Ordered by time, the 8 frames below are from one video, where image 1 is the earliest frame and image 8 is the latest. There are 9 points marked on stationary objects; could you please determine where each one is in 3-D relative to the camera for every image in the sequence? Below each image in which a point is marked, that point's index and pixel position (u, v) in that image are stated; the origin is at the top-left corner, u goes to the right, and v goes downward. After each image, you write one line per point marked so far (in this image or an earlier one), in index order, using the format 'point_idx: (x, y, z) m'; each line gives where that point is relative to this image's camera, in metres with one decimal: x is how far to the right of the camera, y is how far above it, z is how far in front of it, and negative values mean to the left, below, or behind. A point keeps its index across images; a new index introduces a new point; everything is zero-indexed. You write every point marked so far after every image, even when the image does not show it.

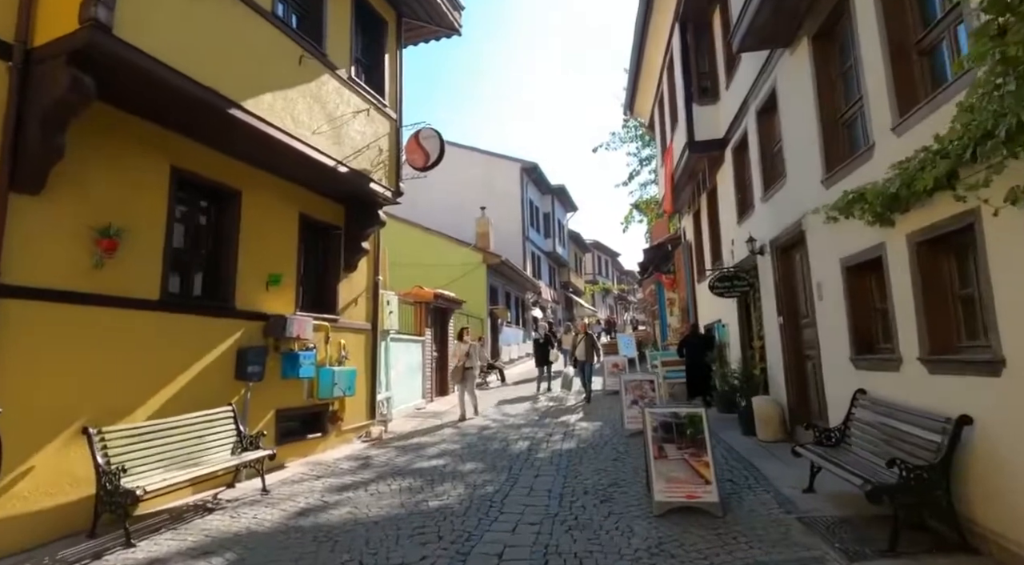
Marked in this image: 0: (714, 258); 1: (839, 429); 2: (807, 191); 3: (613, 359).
0: (+4.1, +0.5, +12.1) m
1: (+3.2, -1.4, +5.8) m
2: (+3.4, +1.0, +6.9) m
3: (+2.3, -1.7, +13.7) m
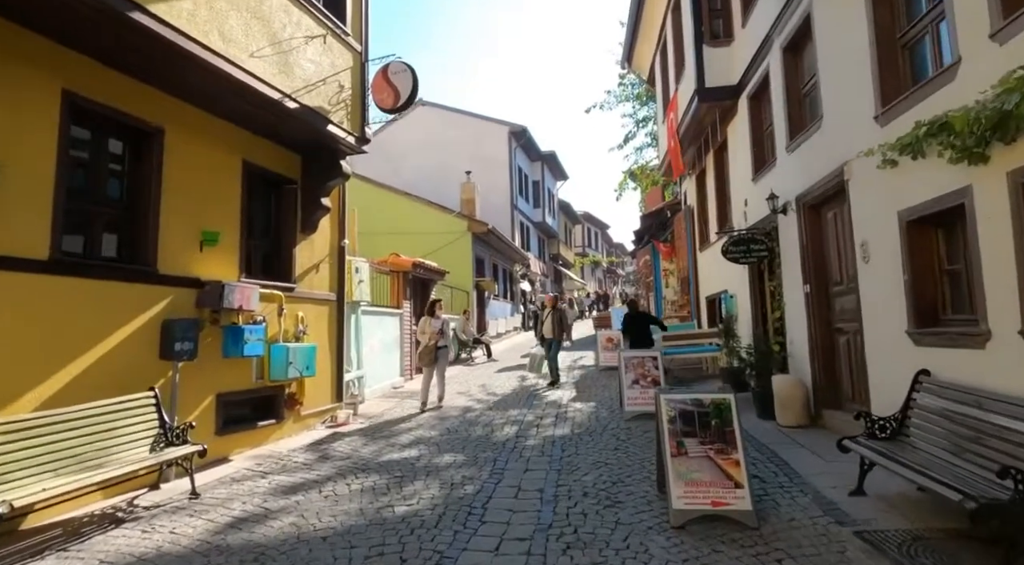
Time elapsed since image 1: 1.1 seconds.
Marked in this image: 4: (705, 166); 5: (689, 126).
0: (+3.9, +1.1, +11.0) m
1: (+3.0, -1.1, +4.8) m
2: (+3.2, +1.4, +5.7) m
3: (+2.0, -1.1, +12.6) m
4: (+3.8, +2.2, +11.9) m
5: (+3.3, +2.9, +11.1) m
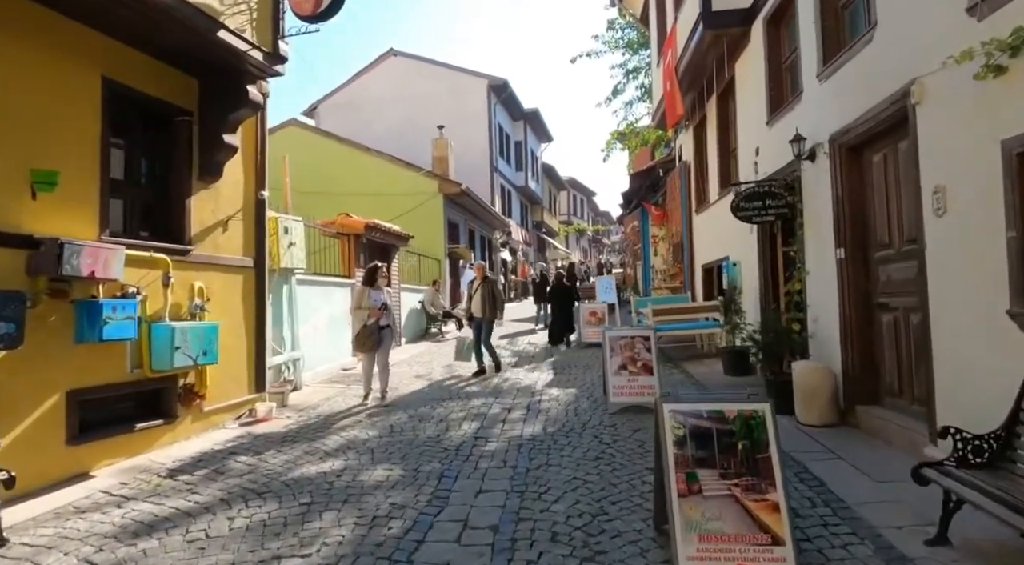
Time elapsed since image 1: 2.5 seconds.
0: (+3.4, +1.6, +9.5) m
1: (+2.7, -0.9, +3.3) m
2: (+2.9, +1.7, +4.2) m
3: (+1.5, -0.4, +11.2) m
4: (+3.3, +2.8, +10.3) m
5: (+2.8, +3.4, +9.5) m
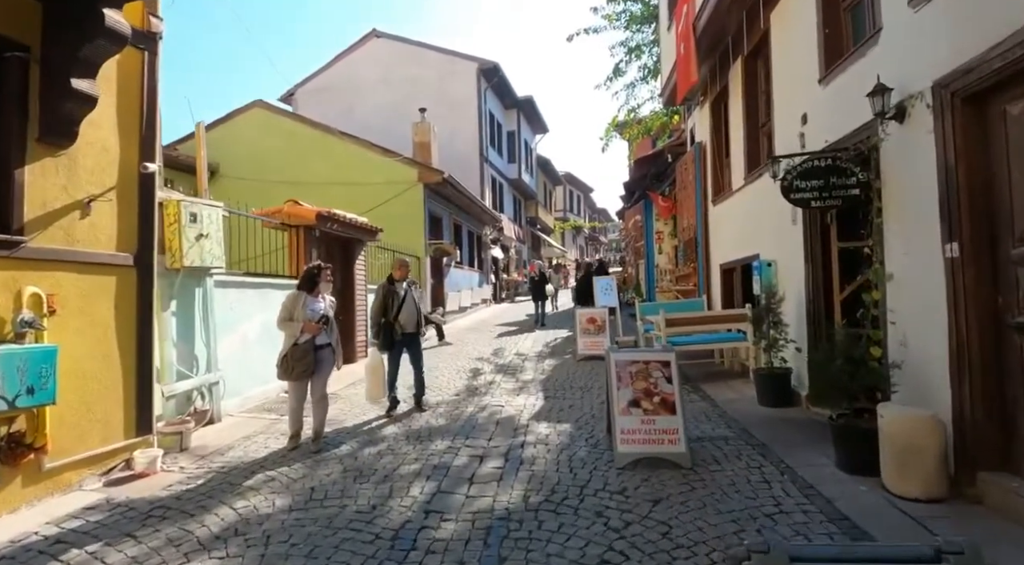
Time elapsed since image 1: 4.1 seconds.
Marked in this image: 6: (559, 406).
0: (+3.1, +1.6, +7.8) m
1: (+2.5, -0.9, +1.6) m
2: (+2.7, +1.6, +2.4) m
3: (+1.2, -0.5, +9.4) m
4: (+3.1, +2.8, +8.6) m
5: (+2.5, +3.4, +7.8) m
6: (+0.5, -1.4, +6.6) m
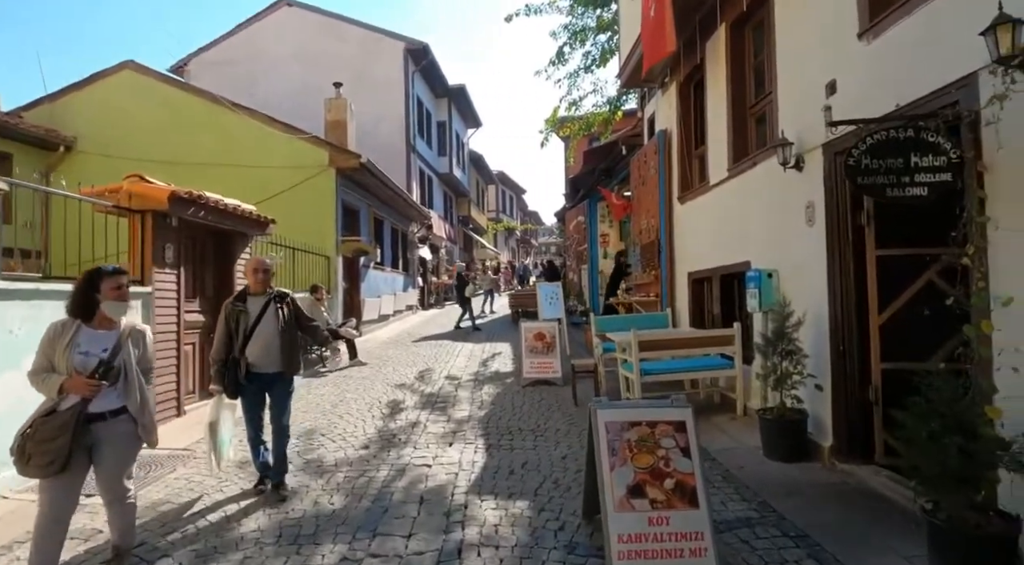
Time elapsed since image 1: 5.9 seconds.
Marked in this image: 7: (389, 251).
0: (+2.4, +1.4, +6.4) m
1: (+2.5, -1.0, +0.2) m
2: (+2.6, +1.5, +1.0) m
3: (+0.3, -0.6, +7.8) m
4: (+2.3, +2.6, +7.2) m
5: (+1.9, +3.2, +6.3) m
6: (0.0, -1.5, +4.8) m
7: (-3.8, +1.0, +18.6) m
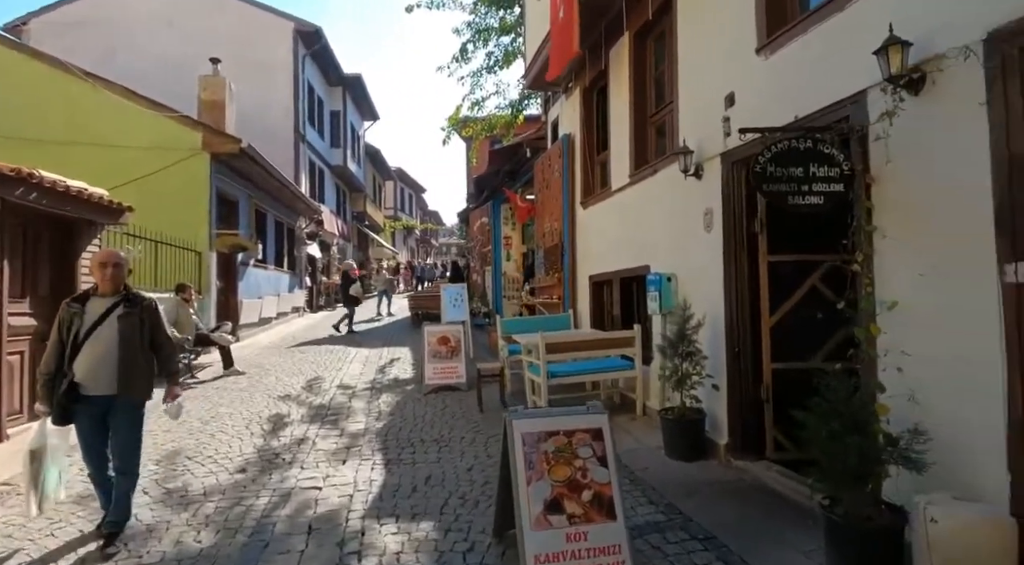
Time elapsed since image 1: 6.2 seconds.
0: (+1.4, +1.4, +6.5) m
1: (+2.6, -1.1, +0.4) m
2: (+2.5, +1.5, +1.3) m
3: (-0.9, -0.6, +7.5) m
4: (+1.2, +2.6, +7.3) m
5: (+0.9, +3.2, +6.3) m
6: (-0.8, -1.5, +4.5) m
7: (-6.9, +1.0, +17.5) m
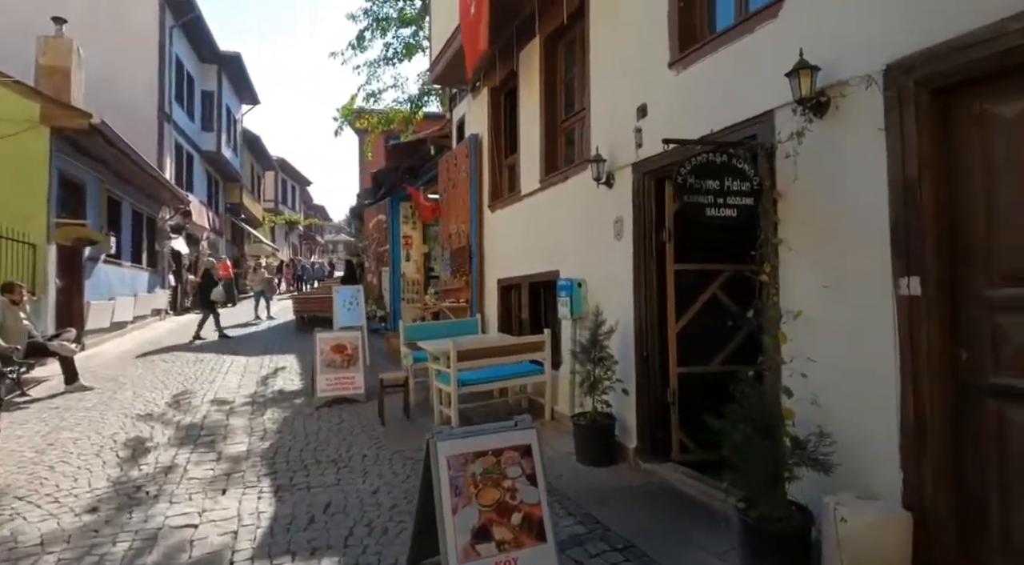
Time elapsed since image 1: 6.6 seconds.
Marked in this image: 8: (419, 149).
0: (+0.4, +1.4, +6.5) m
1: (+2.7, -1.2, +0.7) m
2: (+2.5, +1.4, +1.6) m
3: (-2.1, -0.6, +7.0) m
4: (0.0, +2.6, +7.2) m
5: (-0.1, +3.2, +6.2) m
6: (-1.4, -1.5, +4.1) m
7: (-9.9, +1.1, +15.6) m
8: (-2.0, +2.6, +11.4) m
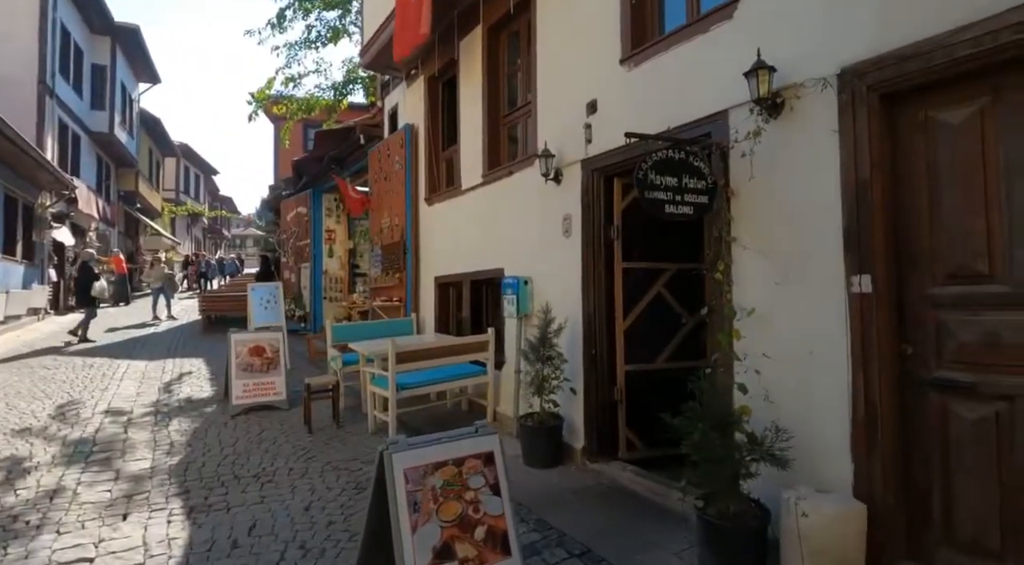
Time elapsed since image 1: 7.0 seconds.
0: (-0.3, +1.4, +6.3) m
1: (+2.8, -1.2, +0.9) m
2: (+2.6, +1.4, +1.7) m
3: (-2.9, -0.6, +6.4) m
4: (-0.8, +2.6, +6.9) m
5: (-0.7, +3.2, +5.9) m
6: (-1.7, -1.5, +3.7) m
7: (-11.8, +1.2, +13.8) m
8: (-3.4, +2.6, +10.8) m
